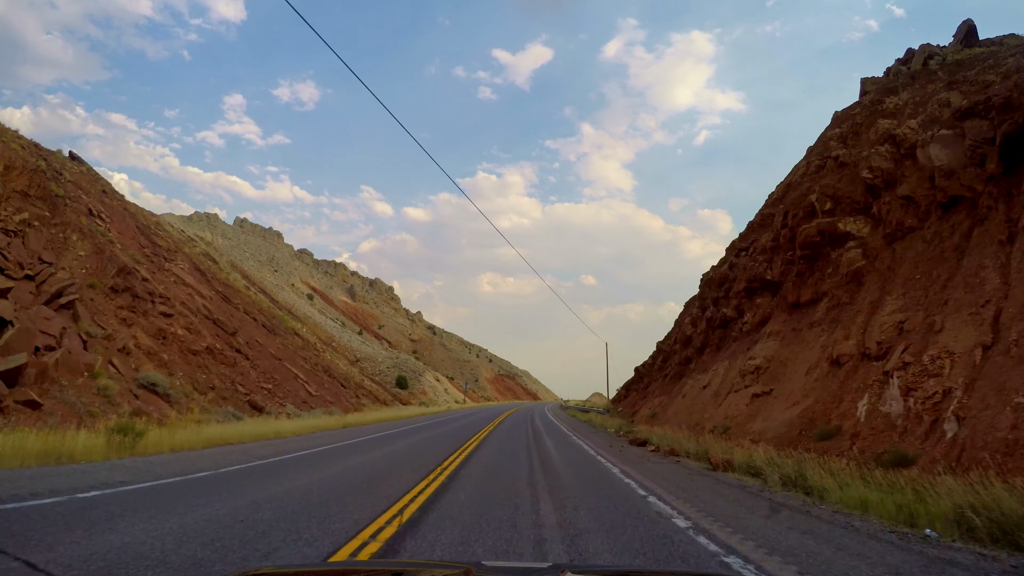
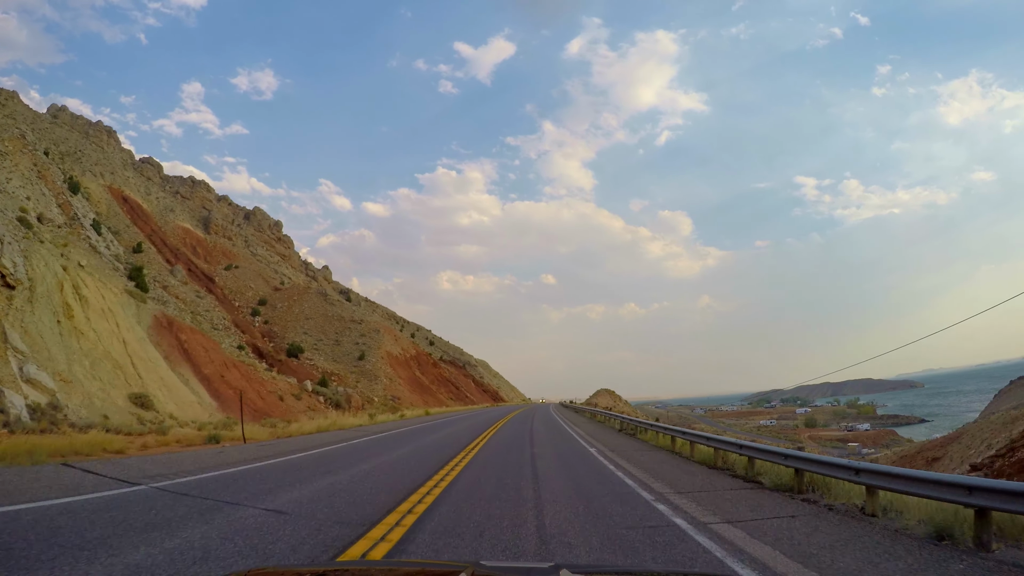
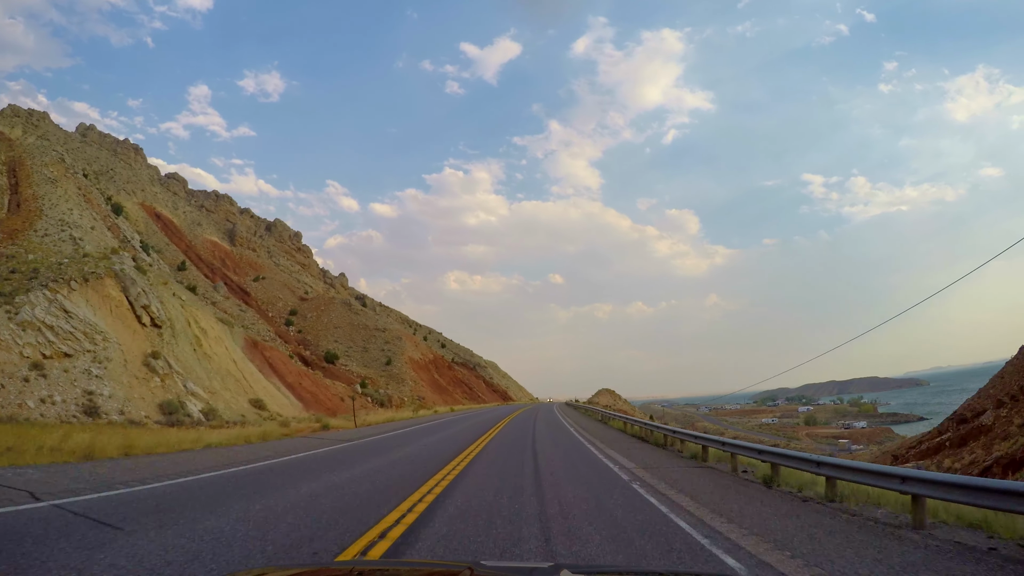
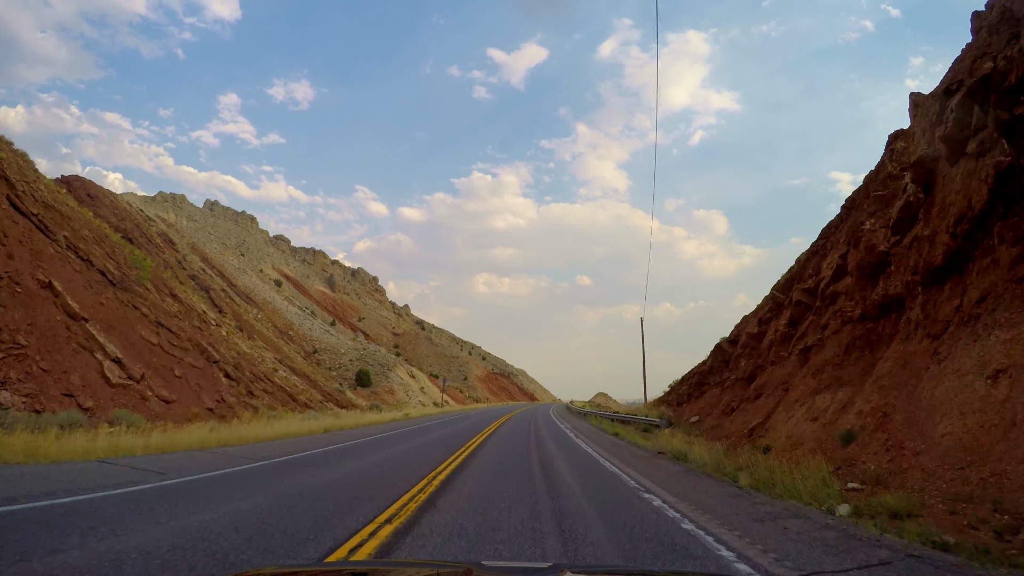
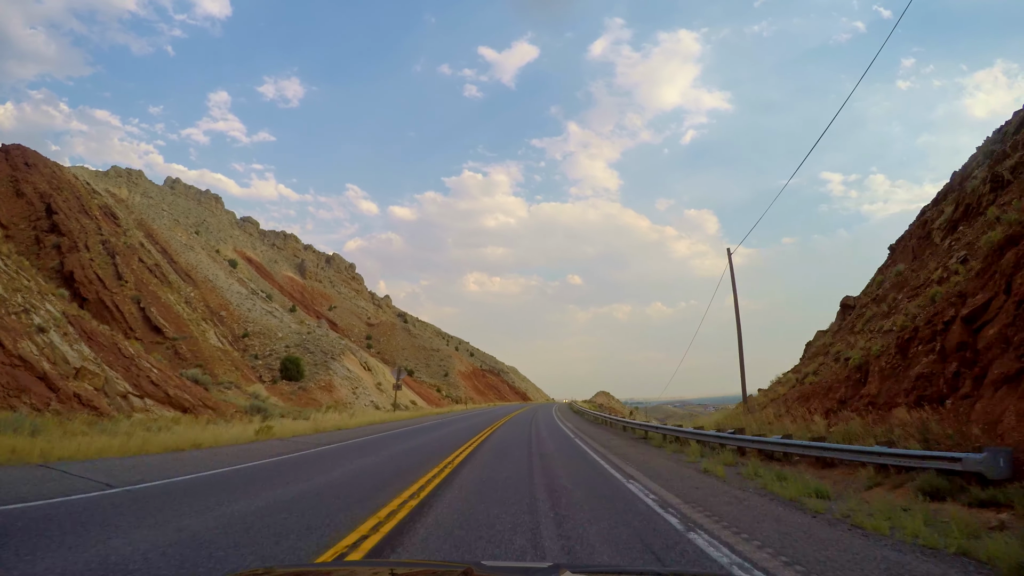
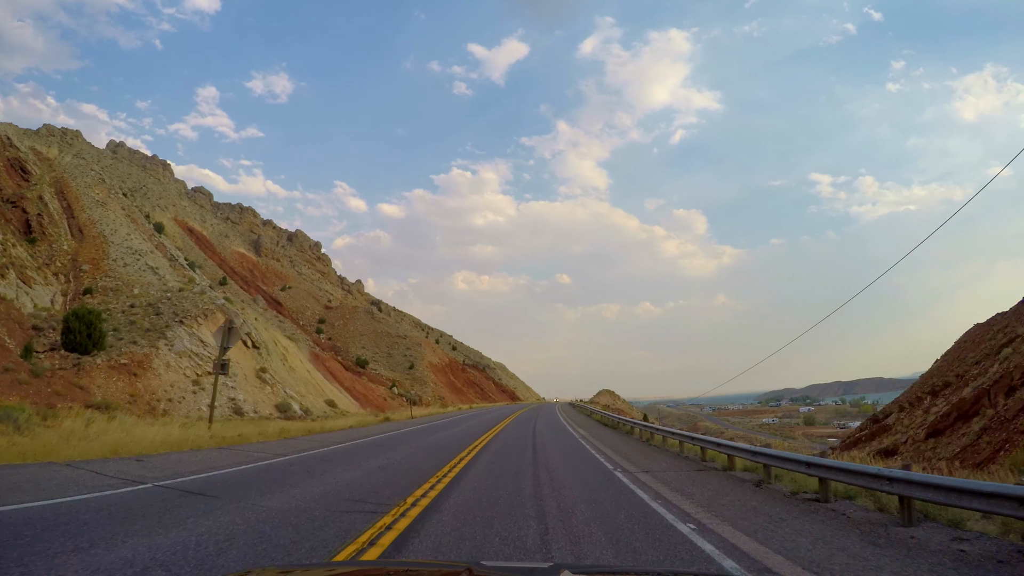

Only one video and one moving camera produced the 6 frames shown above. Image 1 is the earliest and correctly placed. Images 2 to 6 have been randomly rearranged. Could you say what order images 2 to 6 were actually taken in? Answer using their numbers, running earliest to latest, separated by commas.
4, 5, 6, 3, 2
